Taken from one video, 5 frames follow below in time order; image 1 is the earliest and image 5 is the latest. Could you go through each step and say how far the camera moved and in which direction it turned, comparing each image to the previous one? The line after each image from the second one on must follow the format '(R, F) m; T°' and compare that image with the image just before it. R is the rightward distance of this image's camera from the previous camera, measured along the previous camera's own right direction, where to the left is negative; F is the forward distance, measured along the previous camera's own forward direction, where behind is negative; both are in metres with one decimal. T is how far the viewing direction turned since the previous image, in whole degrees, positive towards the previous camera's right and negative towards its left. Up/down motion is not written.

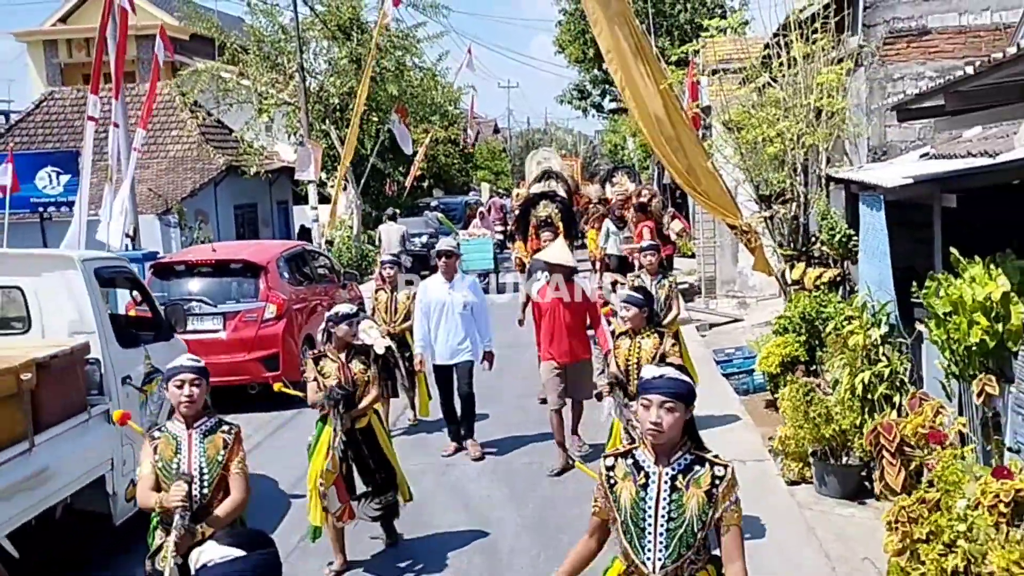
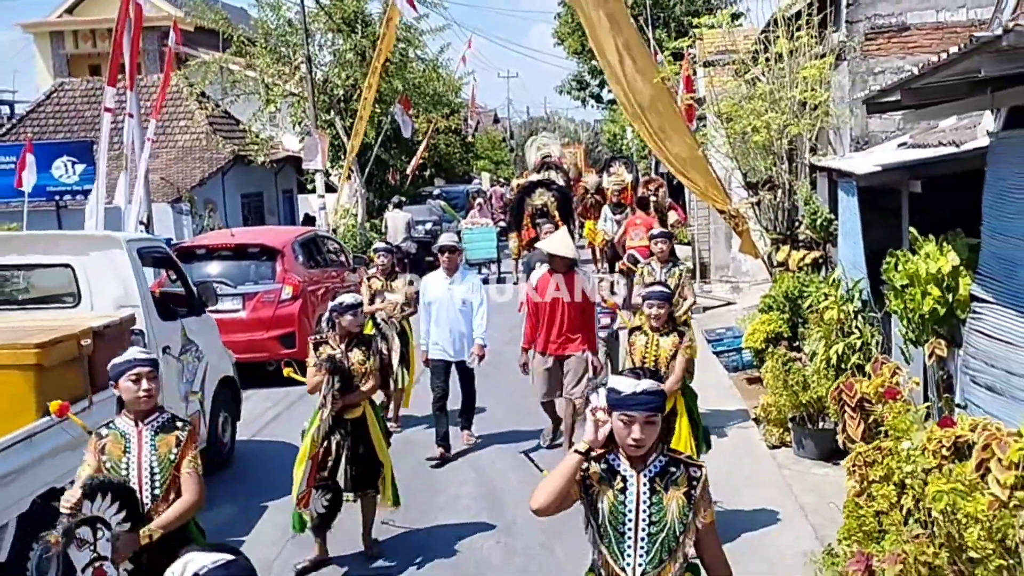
(0.0, -0.6) m; 0°
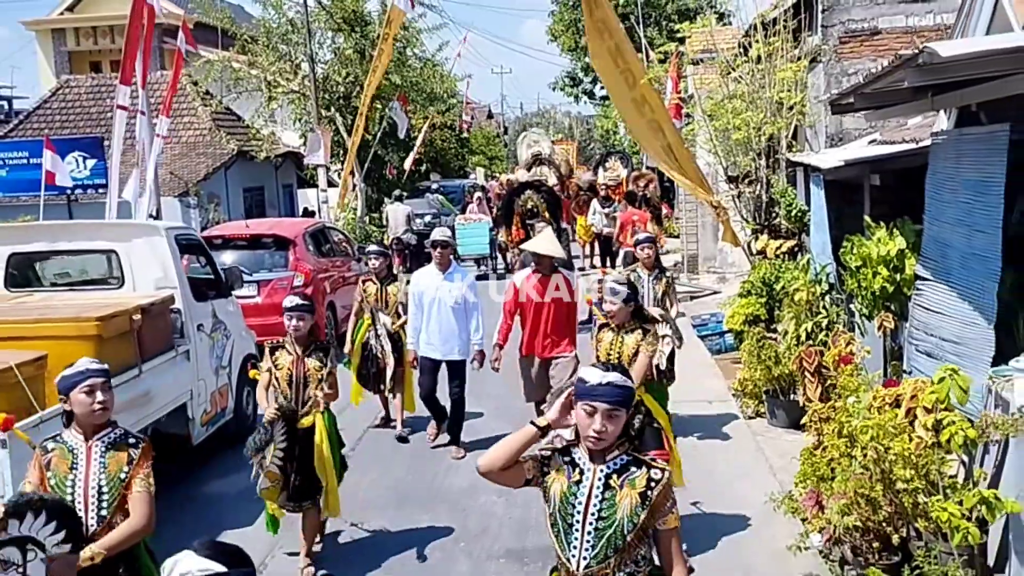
(0.0, -0.8) m; 0°
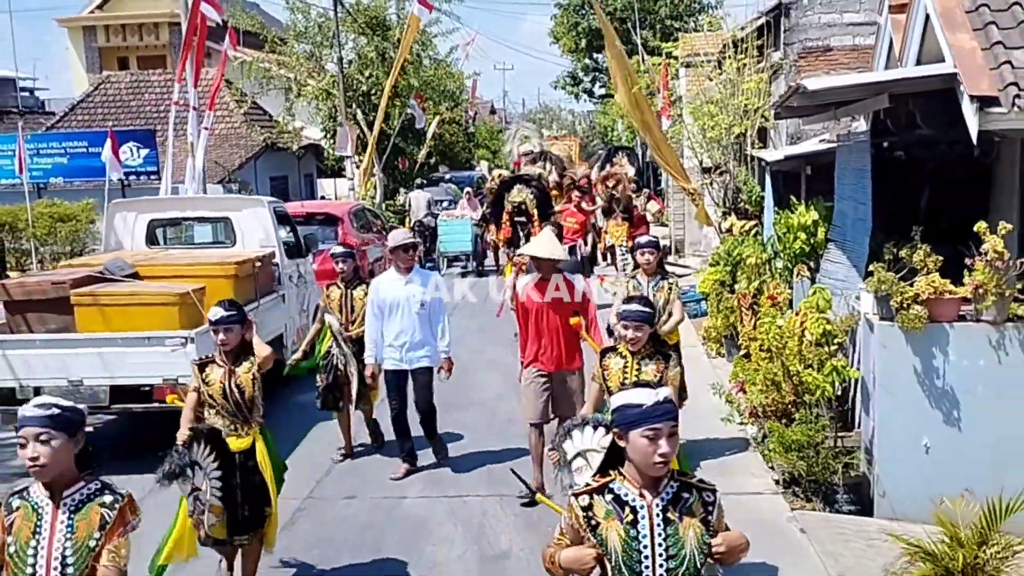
(-0.2, -2.4) m; 0°
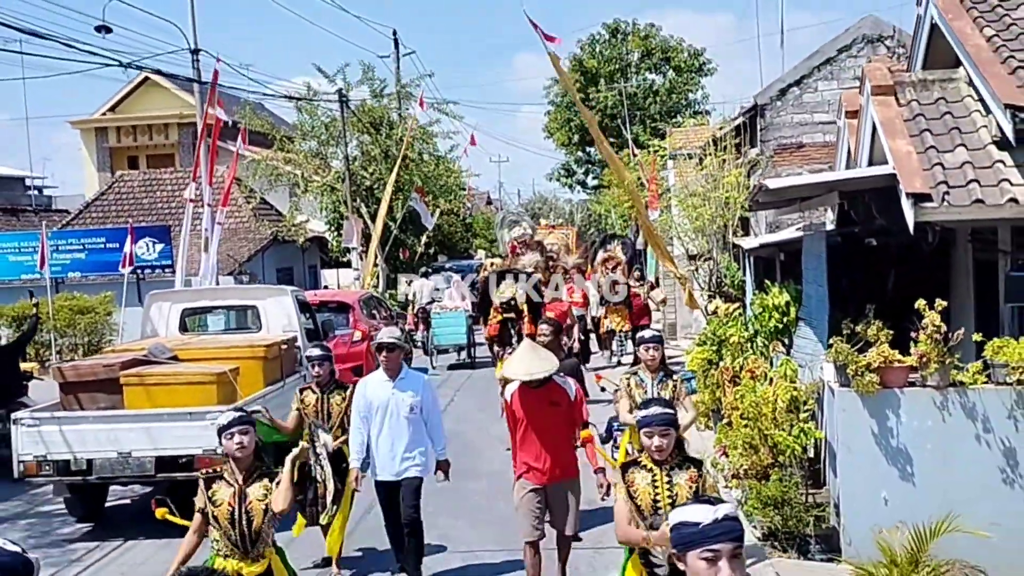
(-0.1, -0.9) m; 0°
